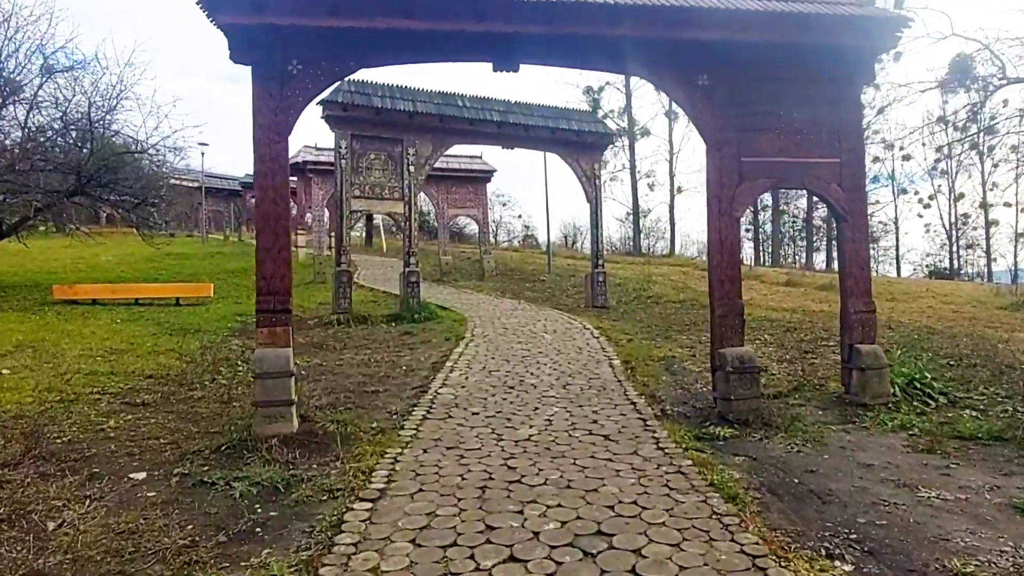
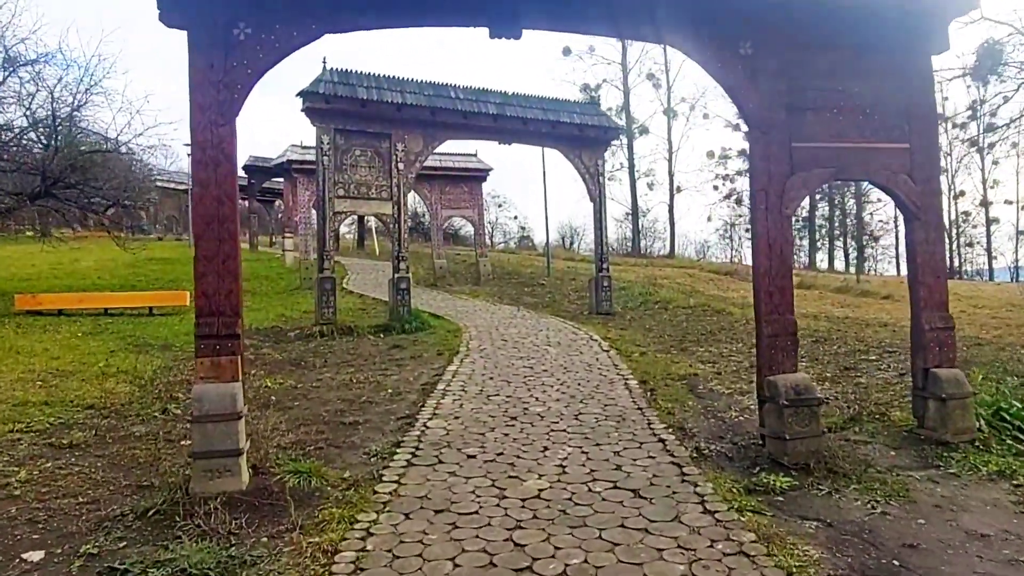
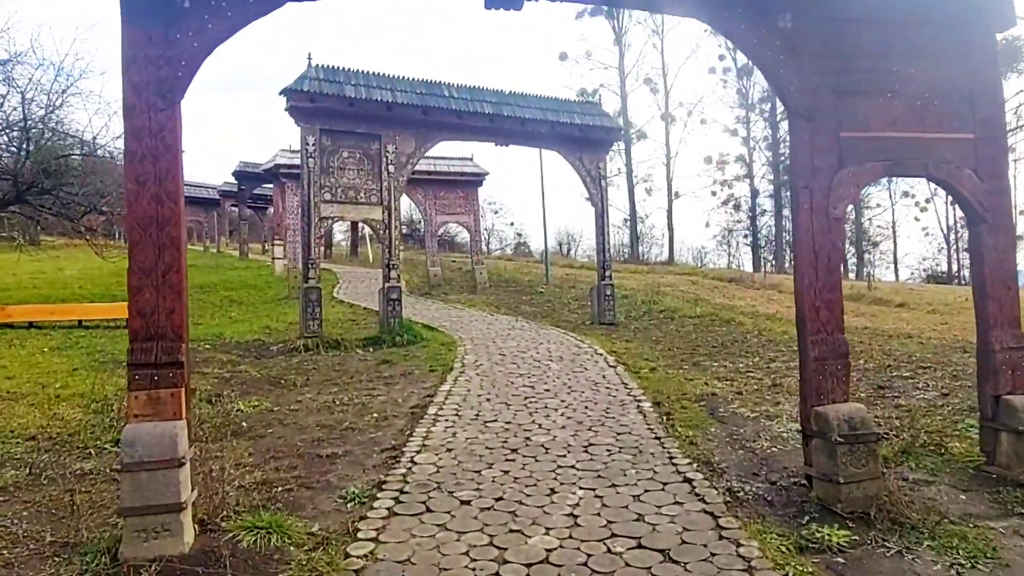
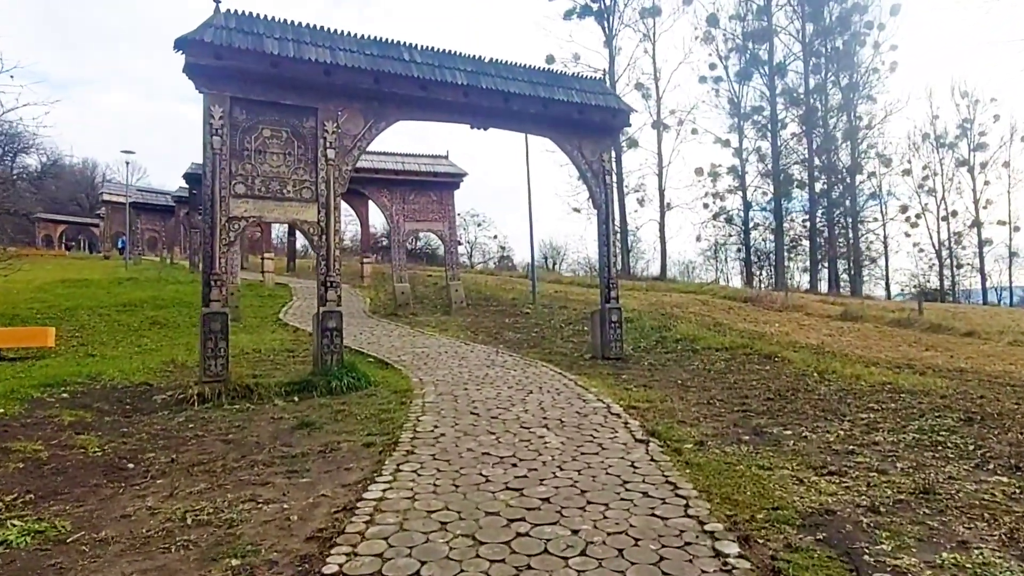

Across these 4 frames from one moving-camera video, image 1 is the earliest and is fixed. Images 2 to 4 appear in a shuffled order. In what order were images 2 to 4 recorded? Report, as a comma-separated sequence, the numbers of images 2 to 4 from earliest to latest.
2, 3, 4
